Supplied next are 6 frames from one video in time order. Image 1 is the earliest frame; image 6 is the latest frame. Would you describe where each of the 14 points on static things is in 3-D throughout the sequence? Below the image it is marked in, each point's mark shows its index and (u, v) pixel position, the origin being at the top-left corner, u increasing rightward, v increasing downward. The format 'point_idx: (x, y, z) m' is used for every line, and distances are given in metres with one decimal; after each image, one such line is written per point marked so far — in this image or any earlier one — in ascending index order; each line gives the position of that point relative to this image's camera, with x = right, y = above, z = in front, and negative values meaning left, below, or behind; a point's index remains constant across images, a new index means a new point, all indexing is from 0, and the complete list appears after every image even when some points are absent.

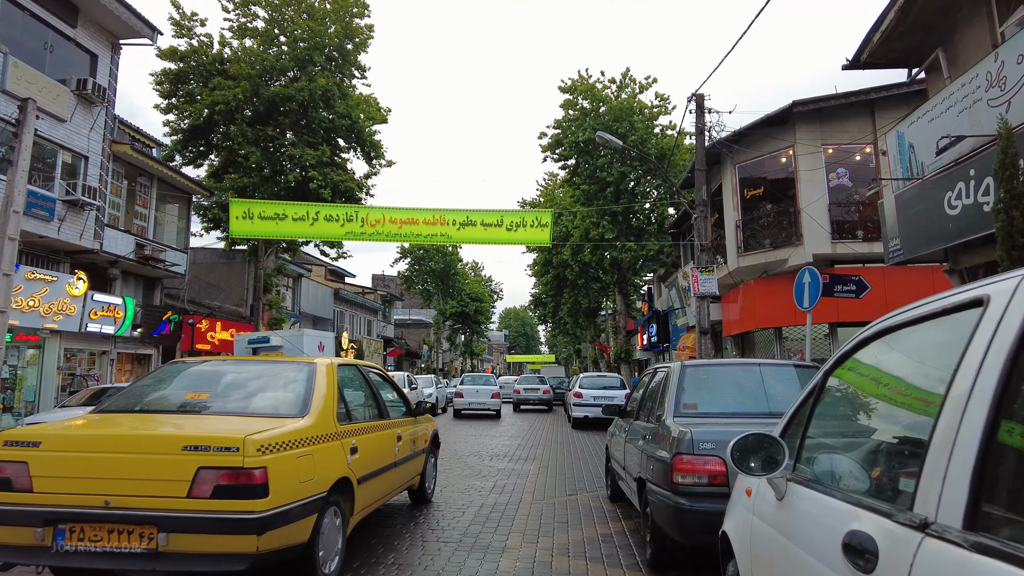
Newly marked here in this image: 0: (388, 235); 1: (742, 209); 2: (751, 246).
0: (-3.0, +1.4, +15.6) m
1: (+6.4, +2.2, +18.1) m
2: (+6.5, +1.1, +17.7) m
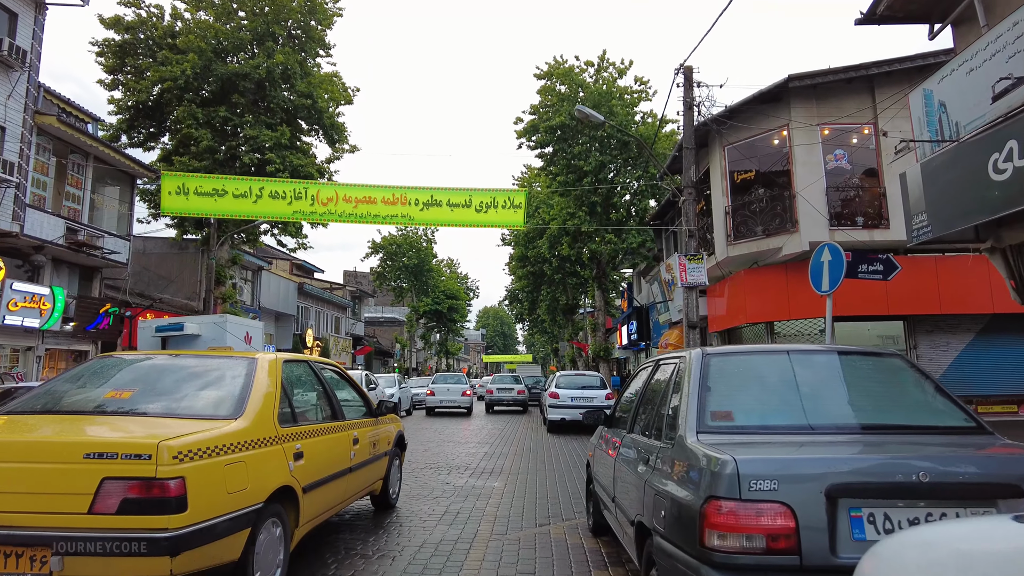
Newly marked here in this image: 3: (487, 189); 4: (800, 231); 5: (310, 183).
0: (-3.7, +1.6, +14.0) m
1: (+5.7, +2.4, +16.7) m
2: (+5.8, +1.4, +16.3) m
3: (-0.6, +2.2, +14.2) m
4: (+6.8, +1.3, +15.2) m
5: (-4.3, +2.3, +13.8) m
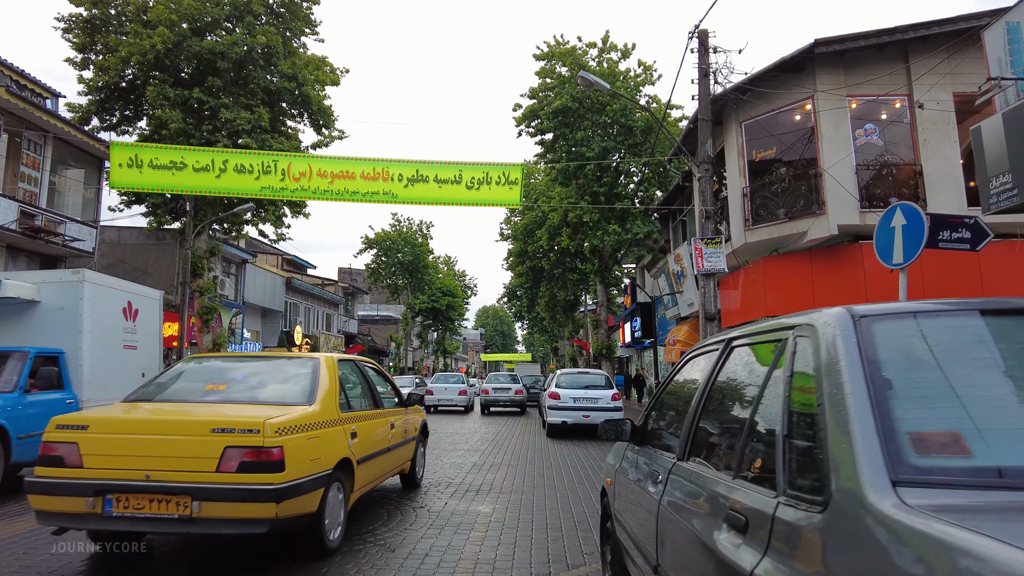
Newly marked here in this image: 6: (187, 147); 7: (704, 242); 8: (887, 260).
0: (-3.8, +1.9, +12.4) m
1: (+5.6, +2.7, +15.2) m
2: (+5.7, +1.6, +14.8) m
3: (-0.7, +2.5, +12.7) m
4: (+6.7, +1.6, +13.7) m
5: (-4.4, +2.5, +12.2) m
6: (-6.0, +2.6, +12.0) m
7: (+3.7, +0.9, +12.4) m
8: (+3.4, +0.3, +5.9) m
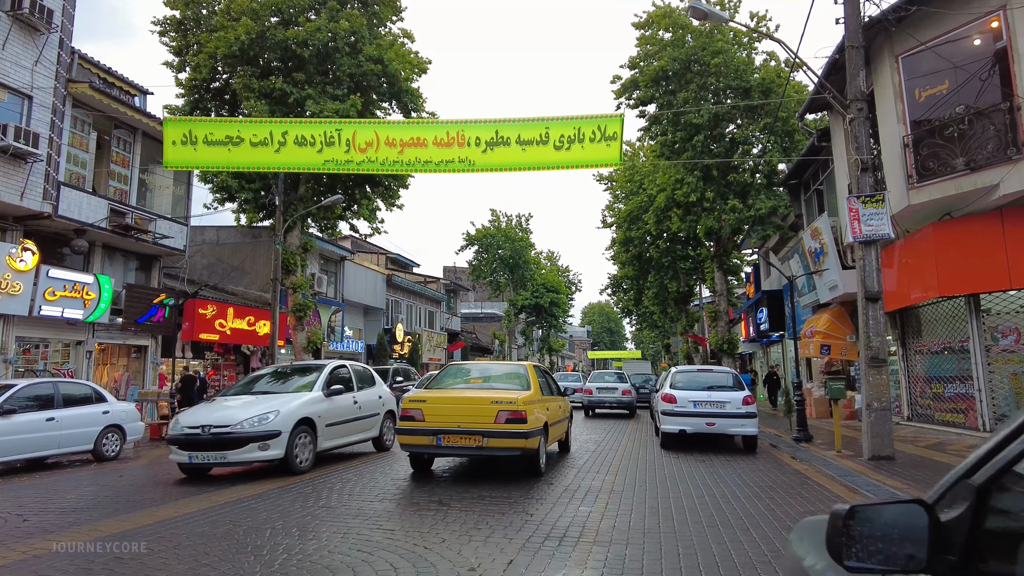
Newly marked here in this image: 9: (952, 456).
0: (-2.2, +2.1, +10.9) m
1: (+7.5, +3.2, +12.1) m
2: (+7.6, +2.1, +11.7) m
3: (+0.9, +2.8, +10.6) m
4: (+8.3, +2.1, +10.4) m
5: (-2.8, +2.7, +10.8) m
6: (-4.5, +2.8, +10.8) m
7: (+5.2, +1.3, +9.7) m
8: (+3.9, +0.6, +3.3) m
9: (+6.5, -2.5, +9.5) m
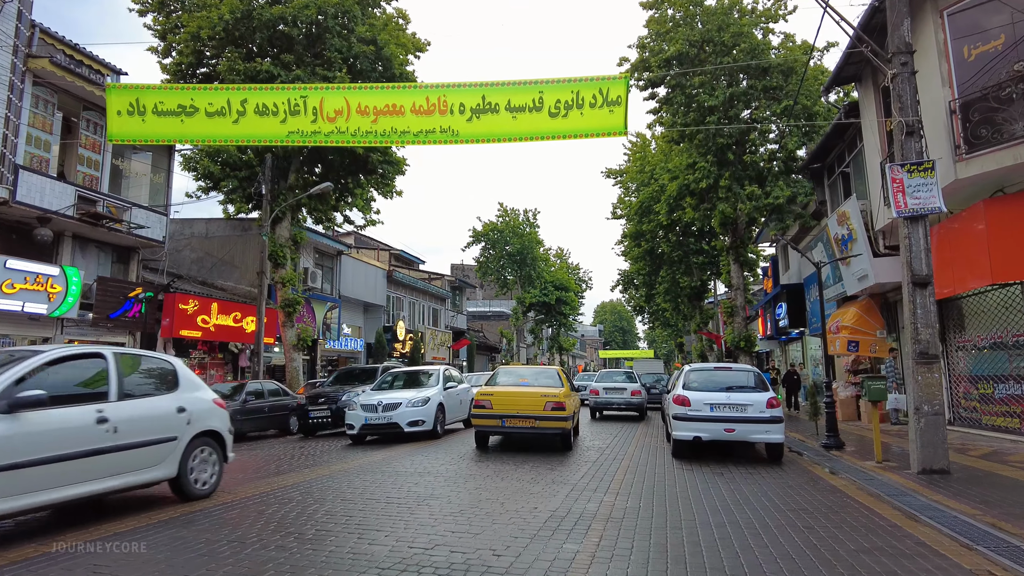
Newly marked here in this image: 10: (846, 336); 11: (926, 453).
0: (-2.3, +2.3, +9.6) m
1: (+7.3, +3.4, +10.6) m
2: (+7.4, +2.3, +10.2) m
3: (+0.8, +3.0, +9.3) m
4: (+8.2, +2.3, +8.9) m
5: (-3.0, +2.9, +9.5) m
6: (-4.6, +3.0, +9.6) m
7: (+5.0, +1.5, +8.3) m
8: (+3.6, +0.8, +1.9) m
9: (+6.3, -2.2, +8.0) m
10: (+7.9, -1.1, +15.3) m
11: (+5.0, -2.0, +7.8) m
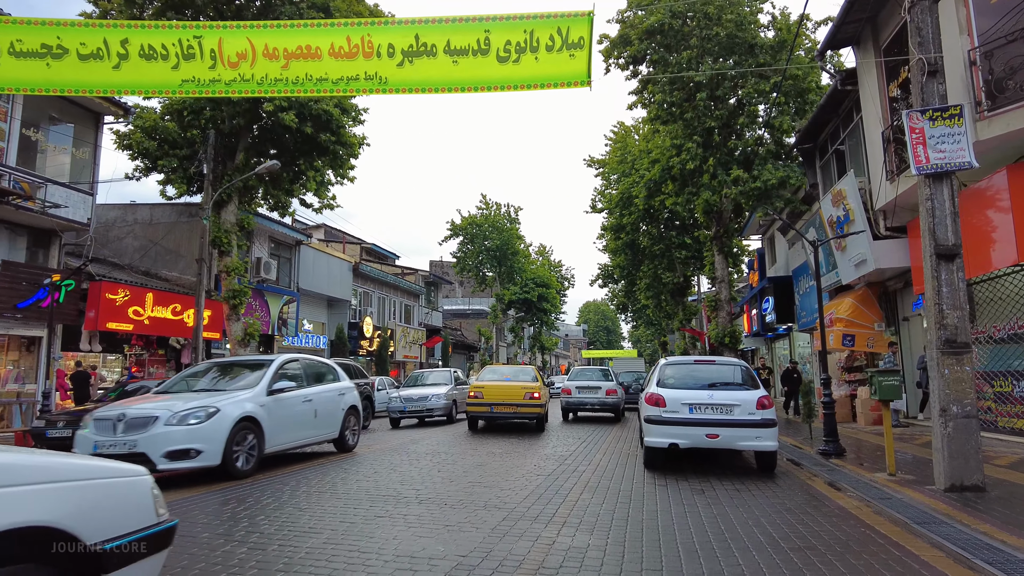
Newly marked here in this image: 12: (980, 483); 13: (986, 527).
0: (-3.0, +2.6, +7.9) m
1: (+6.6, +3.6, +9.1) m
2: (+6.7, +2.6, +8.8) m
3: (0.0, +3.2, +7.7) m
4: (+7.4, +2.6, +7.5) m
5: (-3.7, +3.2, +7.8) m
6: (-5.4, +3.3, +7.8) m
7: (+4.3, +1.8, +6.7) m
8: (+3.0, +1.1, +0.3) m
9: (+5.6, -2.0, +6.6) m
10: (+7.1, -0.9, +13.8) m
11: (+4.3, -1.7, +6.2) m
12: (+4.5, -1.9, +6.2) m
13: (+3.7, -1.9, +5.0) m
